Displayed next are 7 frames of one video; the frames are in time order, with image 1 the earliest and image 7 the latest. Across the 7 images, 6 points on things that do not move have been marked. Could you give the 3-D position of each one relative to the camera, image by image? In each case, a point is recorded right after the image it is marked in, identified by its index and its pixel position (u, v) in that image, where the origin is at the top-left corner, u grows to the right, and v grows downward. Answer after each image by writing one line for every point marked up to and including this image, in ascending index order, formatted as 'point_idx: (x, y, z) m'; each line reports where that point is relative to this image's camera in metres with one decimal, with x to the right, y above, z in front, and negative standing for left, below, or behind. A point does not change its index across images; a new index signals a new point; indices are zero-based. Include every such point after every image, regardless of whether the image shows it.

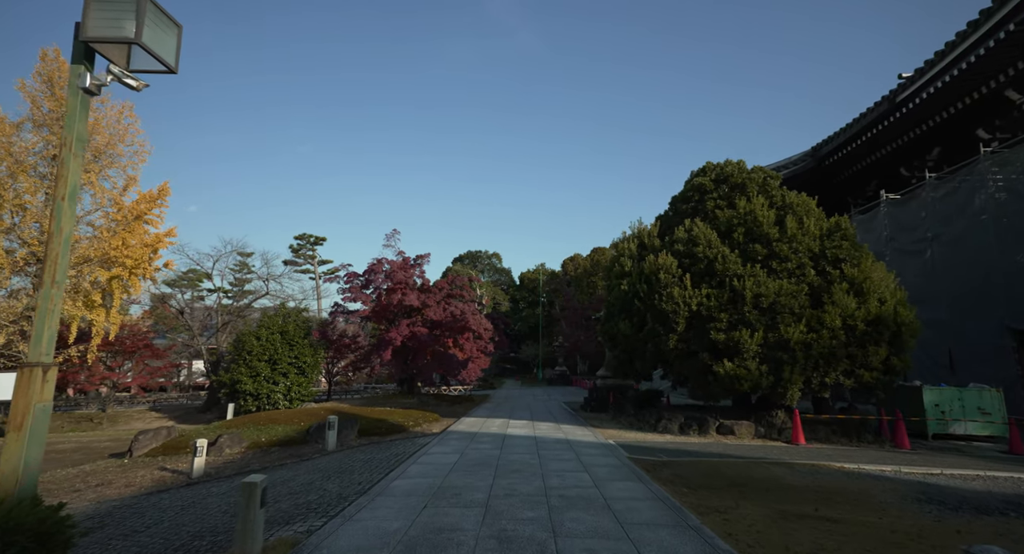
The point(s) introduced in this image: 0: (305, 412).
0: (-6.1, -4.0, +15.8) m
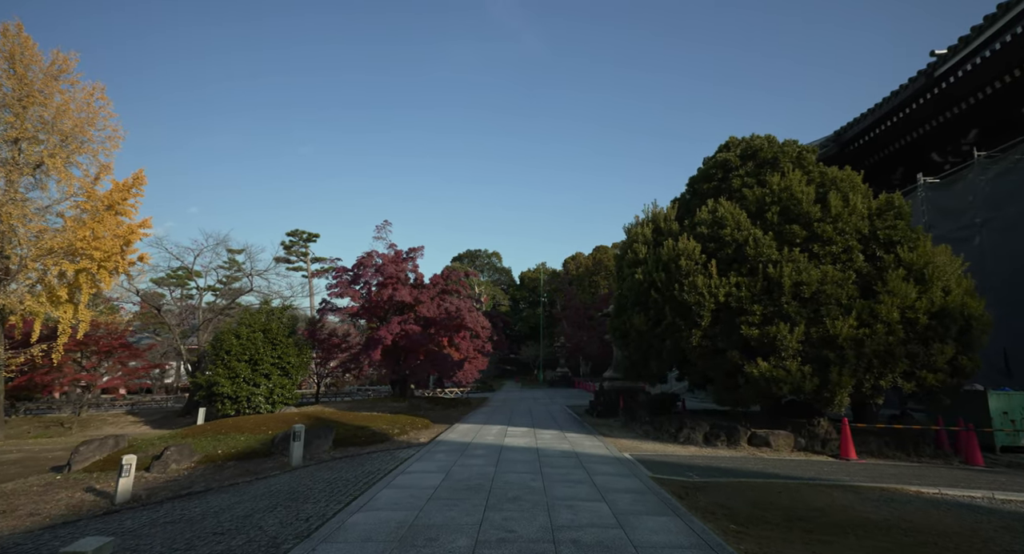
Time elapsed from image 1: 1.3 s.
0: (-6.2, -3.7, +14.1) m
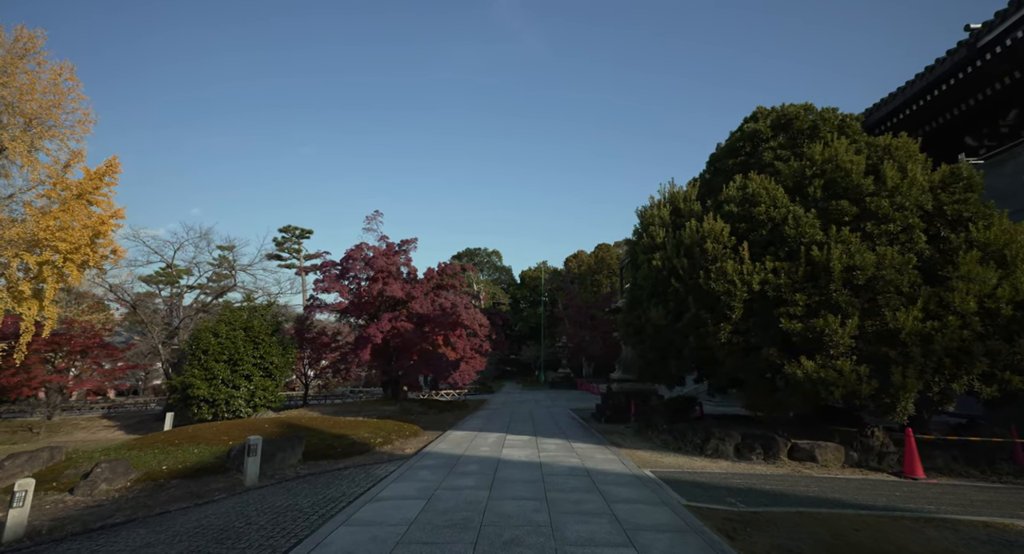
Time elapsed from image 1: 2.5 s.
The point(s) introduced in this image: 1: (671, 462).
0: (-6.2, -3.4, +12.4) m
1: (+2.8, -3.2, +9.3) m
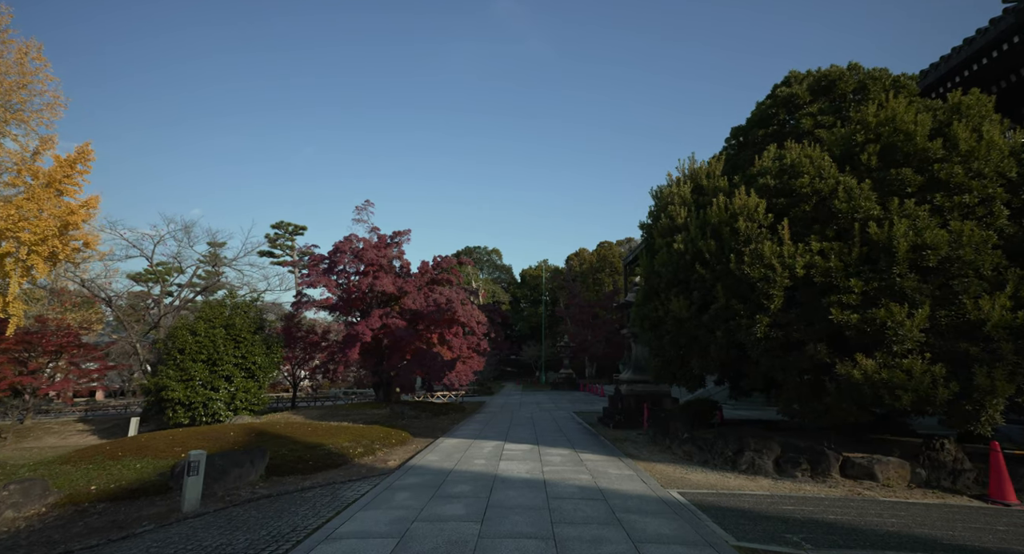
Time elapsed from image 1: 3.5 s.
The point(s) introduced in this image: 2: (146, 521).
0: (-6.2, -3.2, +10.9) m
1: (+2.7, -3.0, +7.9) m
2: (-4.3, -2.8, +6.3) m
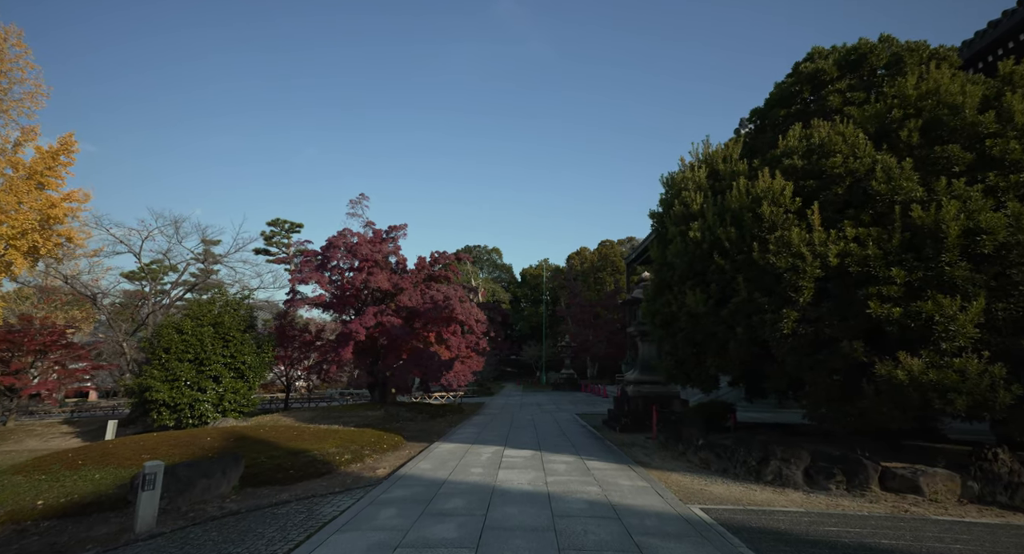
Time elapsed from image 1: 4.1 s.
0: (-6.2, -3.0, +10.1) m
1: (+2.7, -2.8, +7.0) m
2: (-4.3, -2.7, +5.5) m
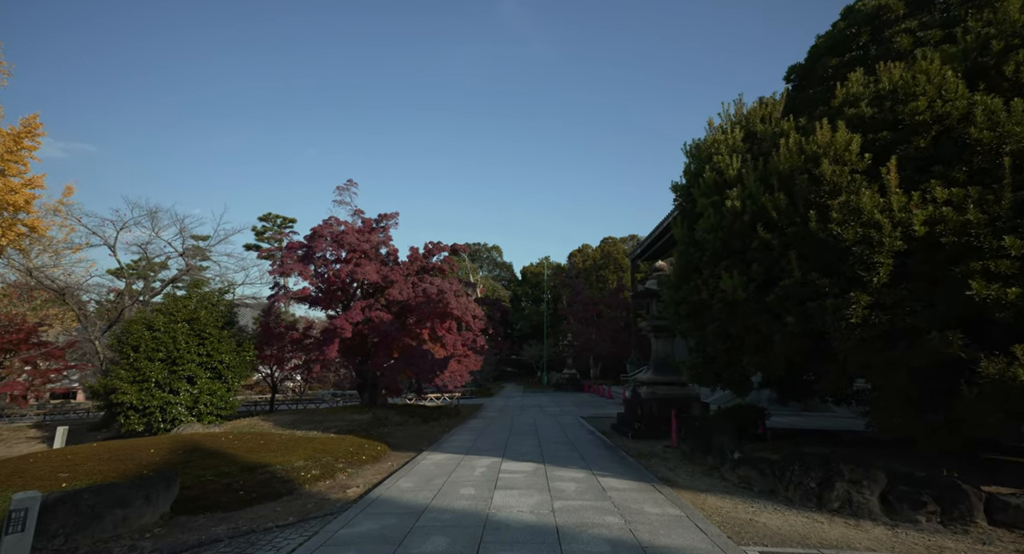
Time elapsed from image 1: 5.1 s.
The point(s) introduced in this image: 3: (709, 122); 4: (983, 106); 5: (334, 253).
0: (-6.2, -2.7, +8.6) m
1: (+2.7, -2.5, +5.5) m
2: (-4.3, -2.4, +4.0) m
3: (+3.3, +2.6, +9.1) m
4: (+4.9, +1.8, +5.6) m
5: (-6.1, +0.8, +18.6) m
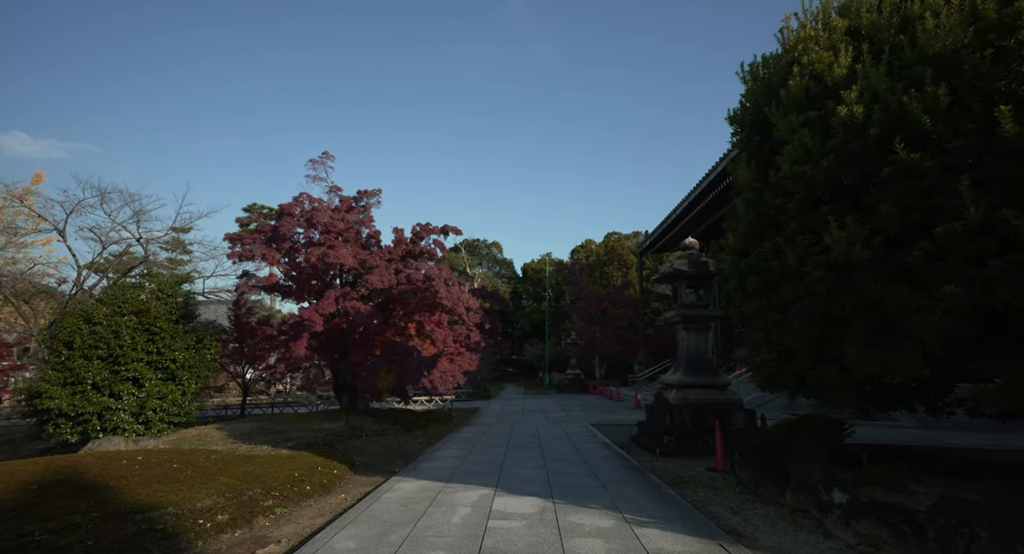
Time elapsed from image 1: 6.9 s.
0: (-6.2, -2.3, +6.0) m
1: (+2.7, -2.1, +2.9) m
2: (-4.4, -2.0, +1.4) m
3: (+3.3, +3.0, +6.6) m
4: (+4.8, +2.2, +3.0) m
5: (-6.1, +1.3, +16.0) m
